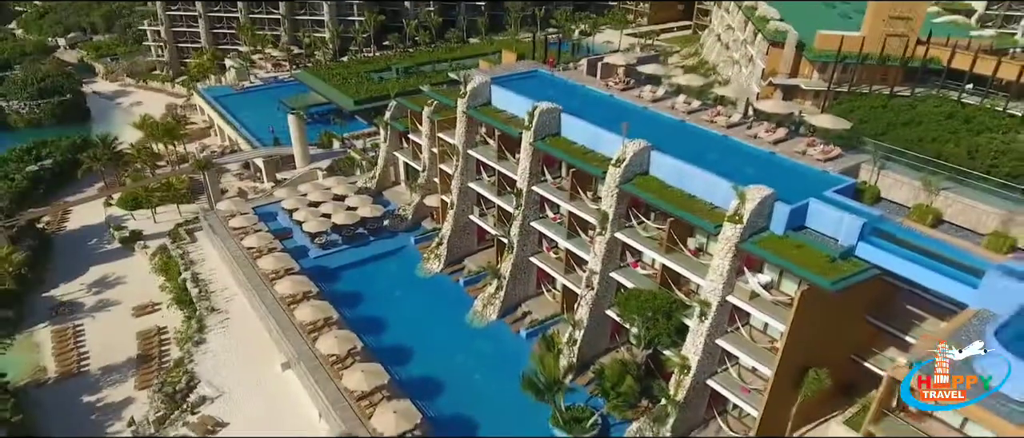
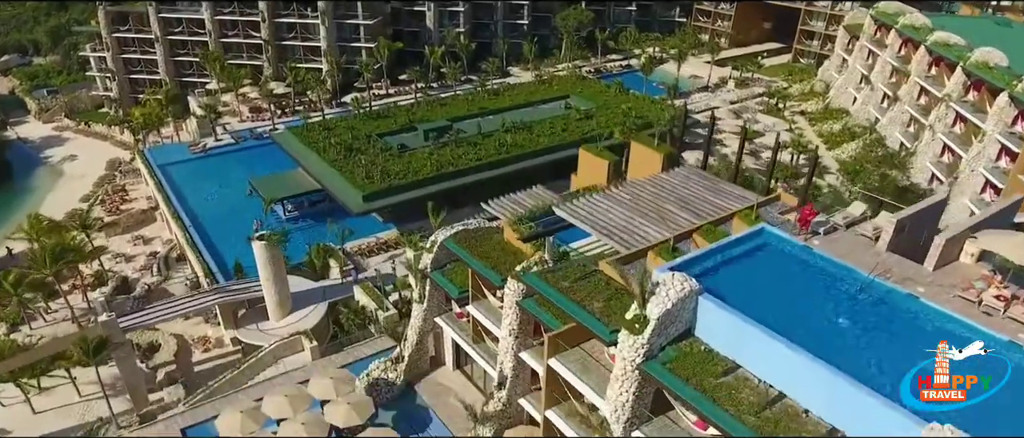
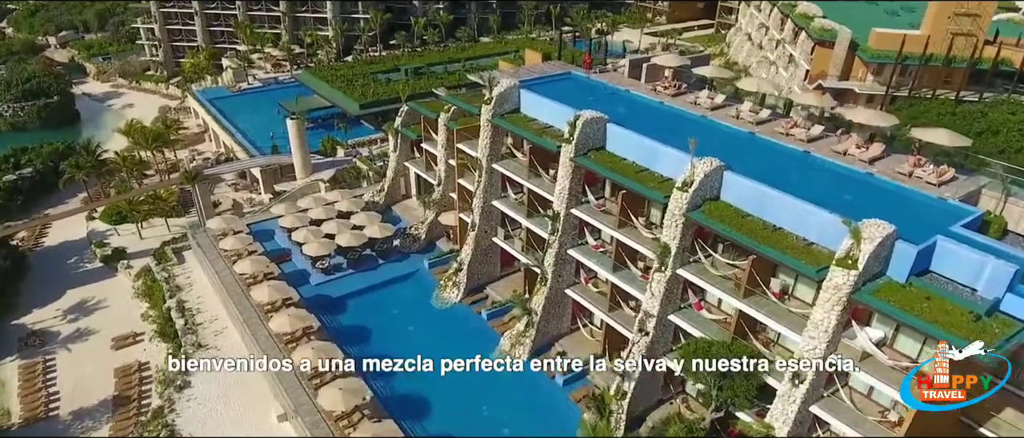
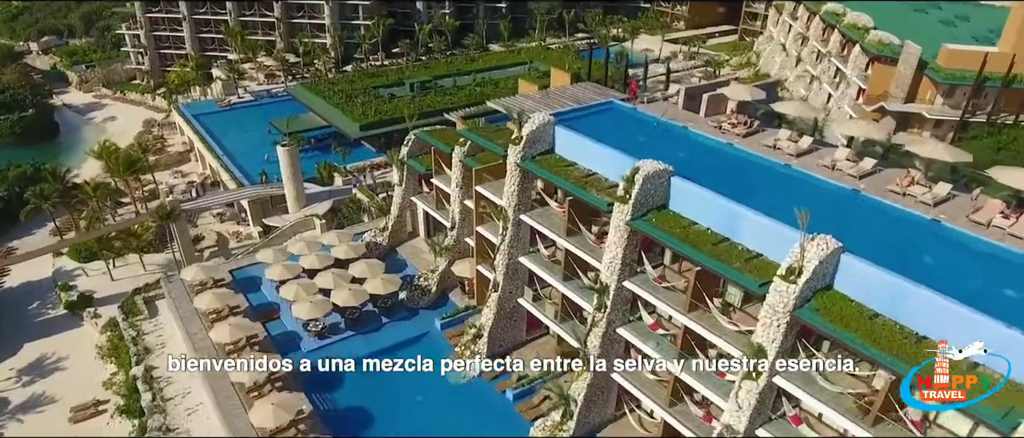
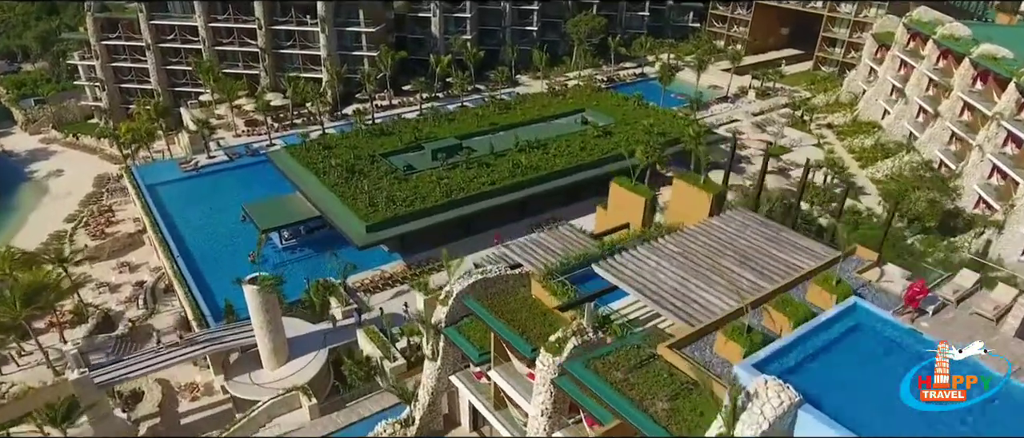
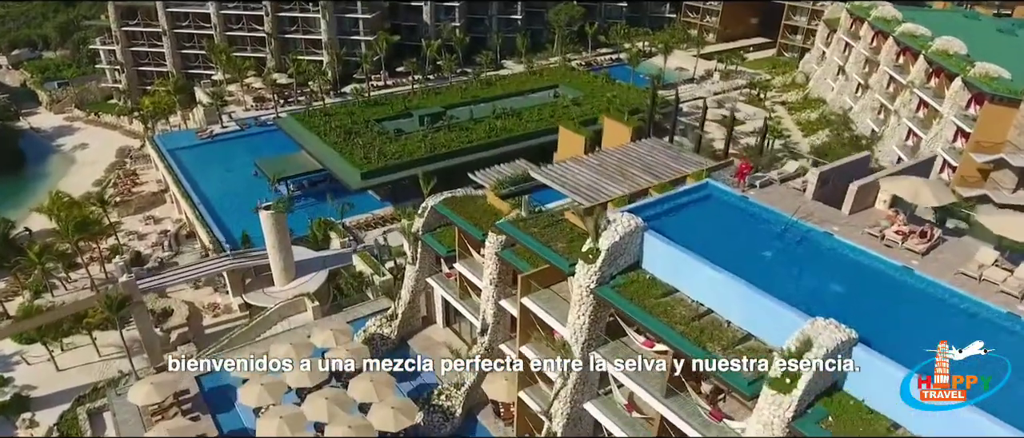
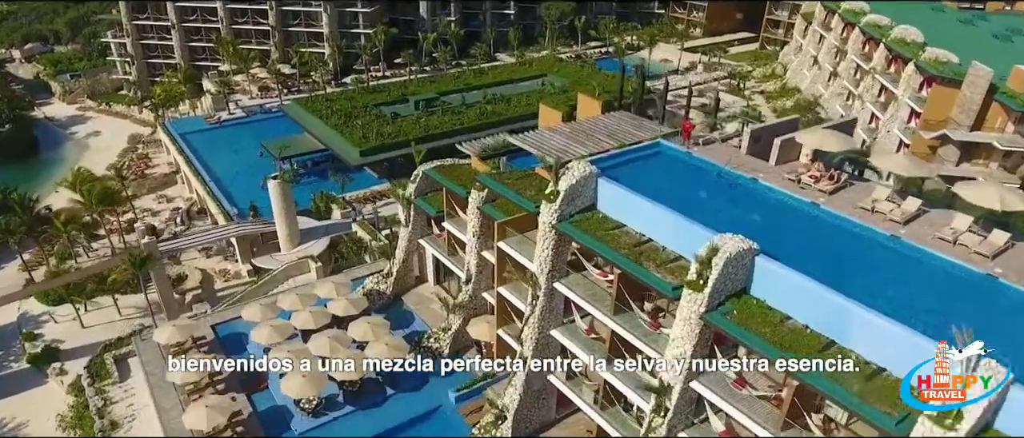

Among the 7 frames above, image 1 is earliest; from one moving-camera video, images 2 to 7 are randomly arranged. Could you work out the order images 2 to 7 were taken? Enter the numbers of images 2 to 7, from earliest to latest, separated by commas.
3, 4, 7, 6, 2, 5
